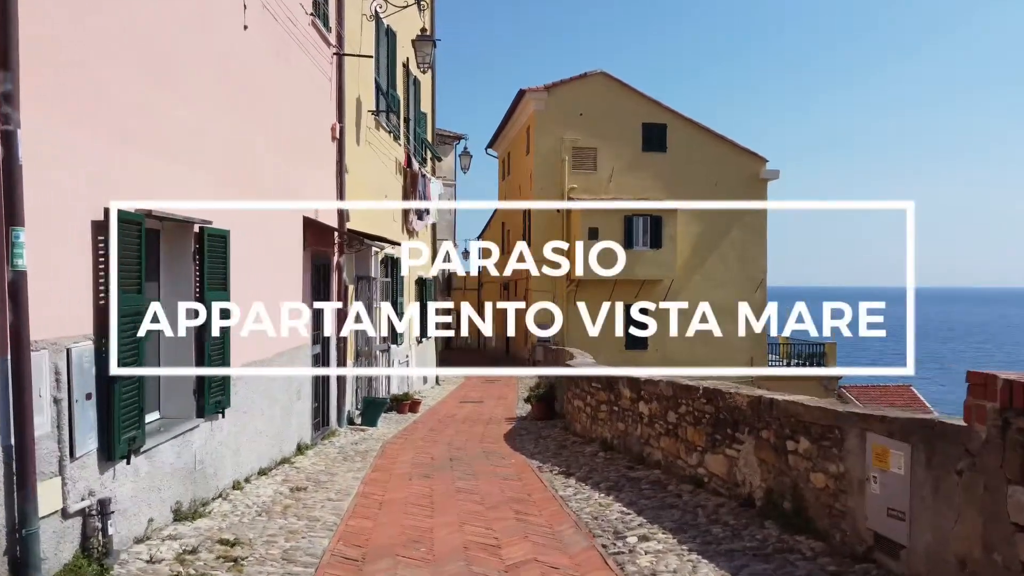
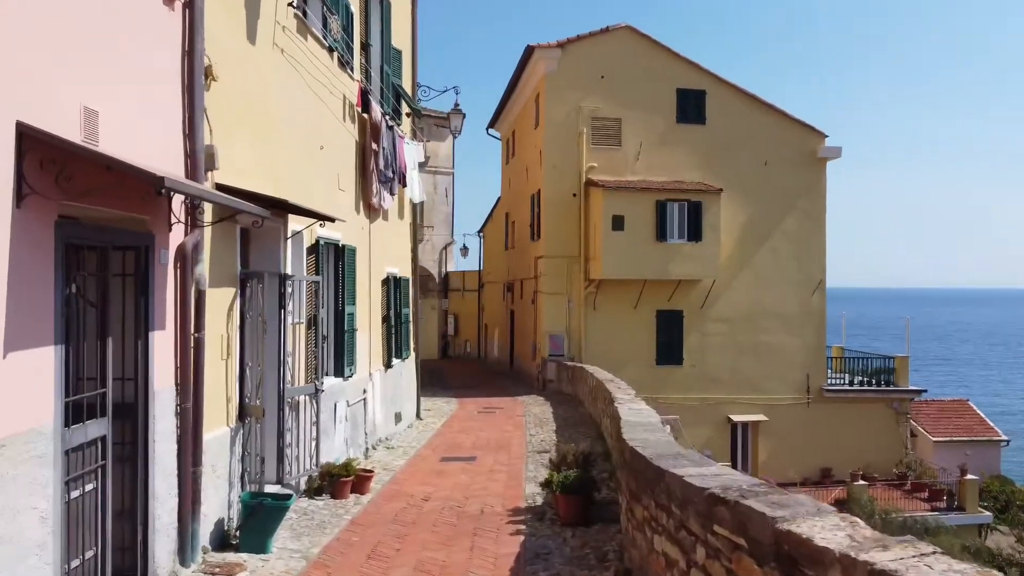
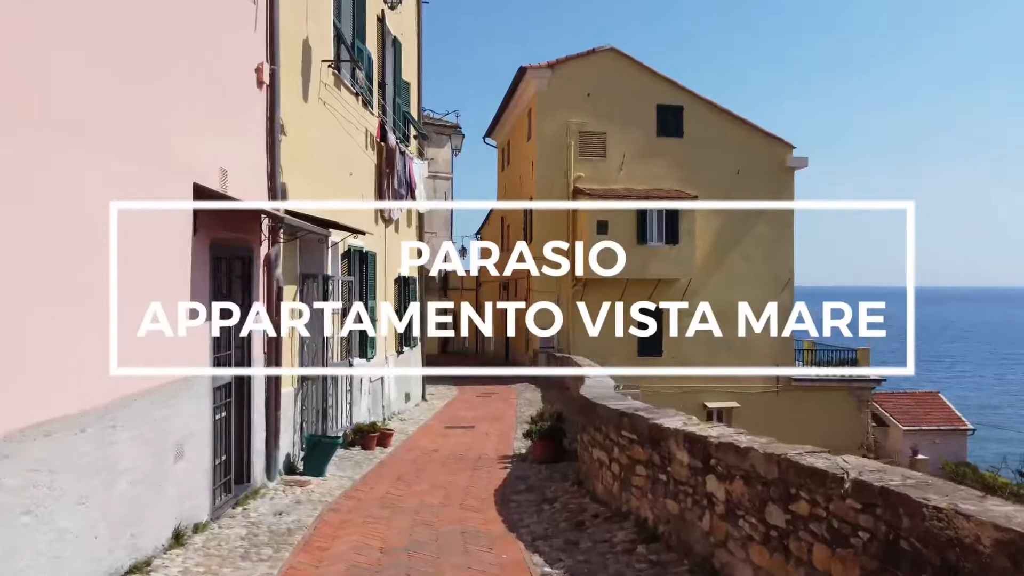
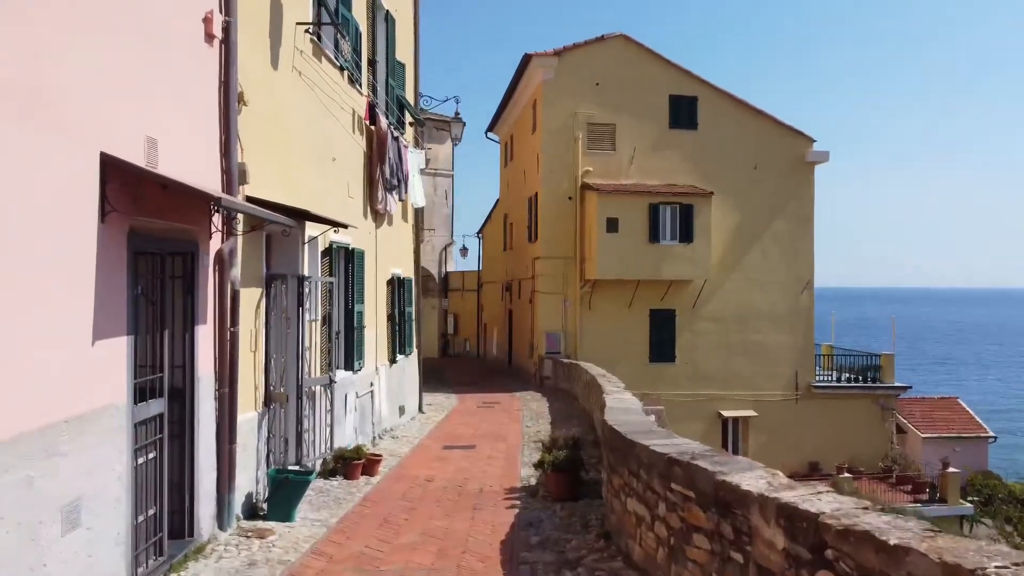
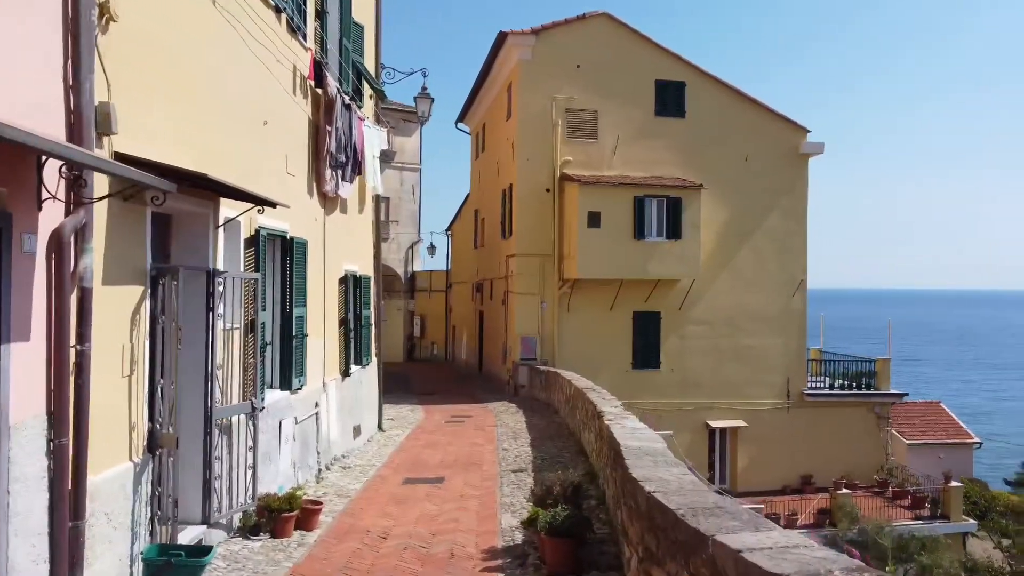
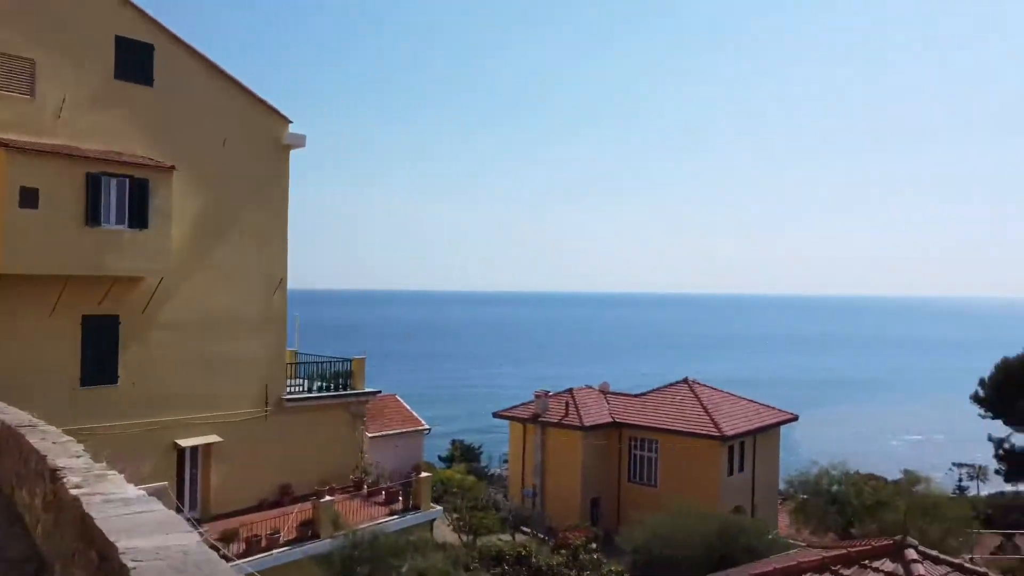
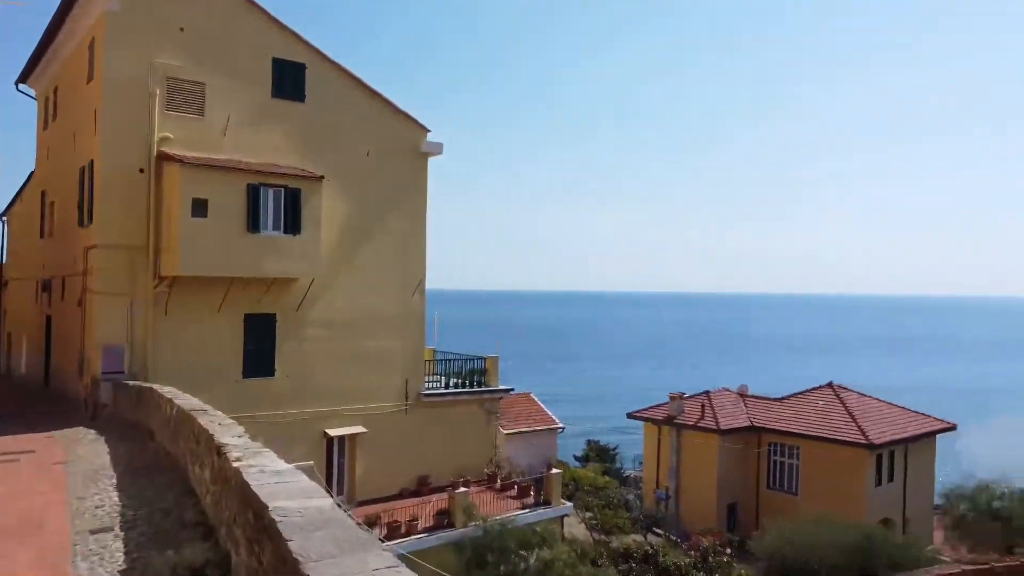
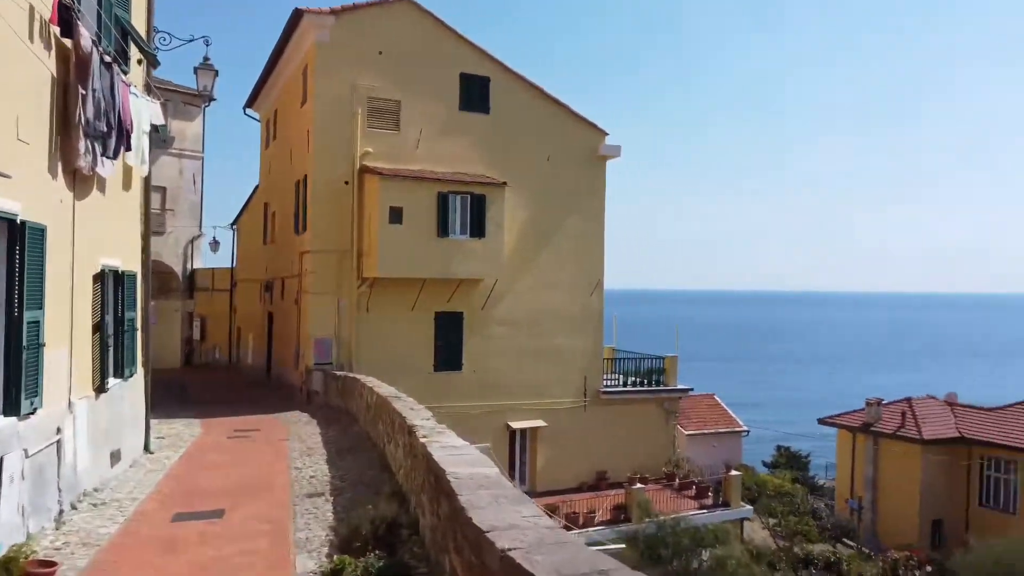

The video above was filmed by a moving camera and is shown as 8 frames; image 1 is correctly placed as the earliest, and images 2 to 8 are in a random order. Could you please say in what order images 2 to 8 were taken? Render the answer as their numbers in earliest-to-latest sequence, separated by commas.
3, 4, 2, 5, 8, 7, 6
